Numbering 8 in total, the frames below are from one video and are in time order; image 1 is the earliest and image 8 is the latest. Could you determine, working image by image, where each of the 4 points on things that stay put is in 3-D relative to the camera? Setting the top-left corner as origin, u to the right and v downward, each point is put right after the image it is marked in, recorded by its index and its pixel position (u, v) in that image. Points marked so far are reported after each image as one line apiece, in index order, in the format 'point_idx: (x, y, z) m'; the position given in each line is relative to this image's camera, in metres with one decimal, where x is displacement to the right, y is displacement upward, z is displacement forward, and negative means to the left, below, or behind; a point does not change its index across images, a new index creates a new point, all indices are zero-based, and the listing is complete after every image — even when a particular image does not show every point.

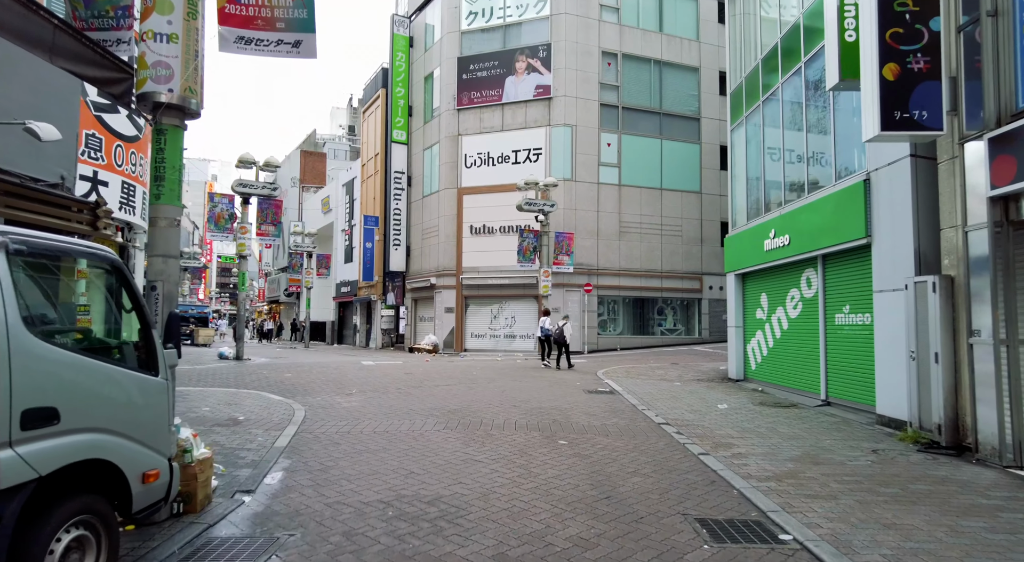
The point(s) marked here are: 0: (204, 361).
0: (-10.2, -2.7, +19.7) m
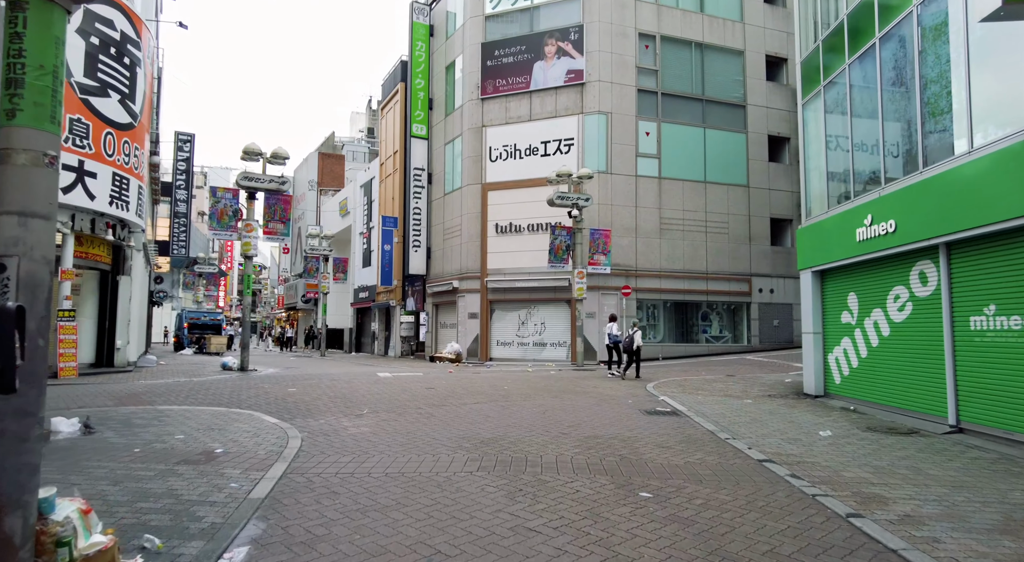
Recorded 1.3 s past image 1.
0: (-9.2, -2.7, +17.8) m
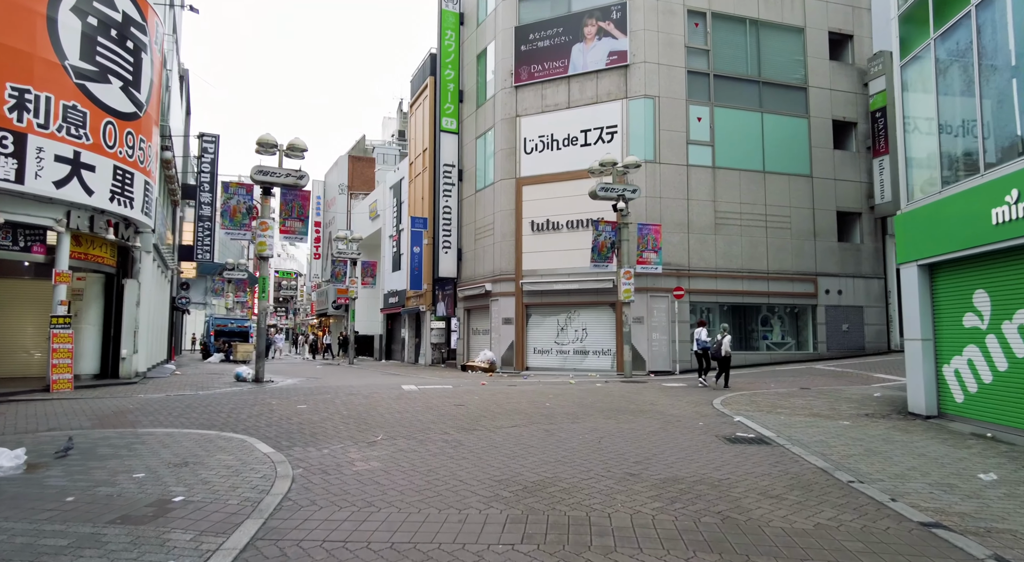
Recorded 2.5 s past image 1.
0: (-8.1, -2.8, +16.3) m
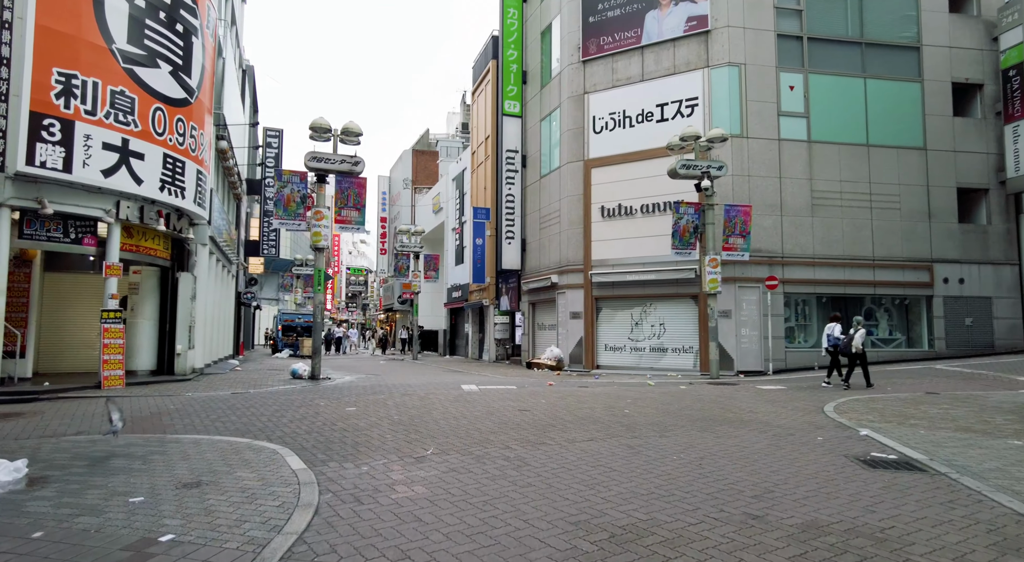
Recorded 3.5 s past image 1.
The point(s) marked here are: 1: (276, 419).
0: (-6.3, -2.6, +15.6) m
1: (-3.8, -2.2, +9.7) m
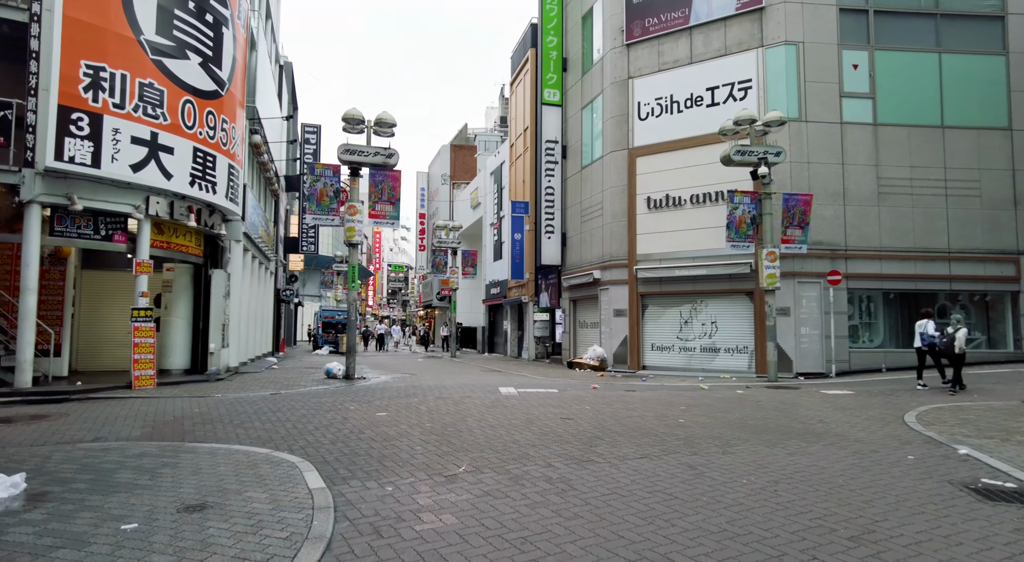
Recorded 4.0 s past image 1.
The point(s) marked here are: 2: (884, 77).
0: (-5.3, -2.6, +15.1) m
1: (-3.2, -2.2, +9.1) m
2: (+11.0, +6.0, +17.7) m
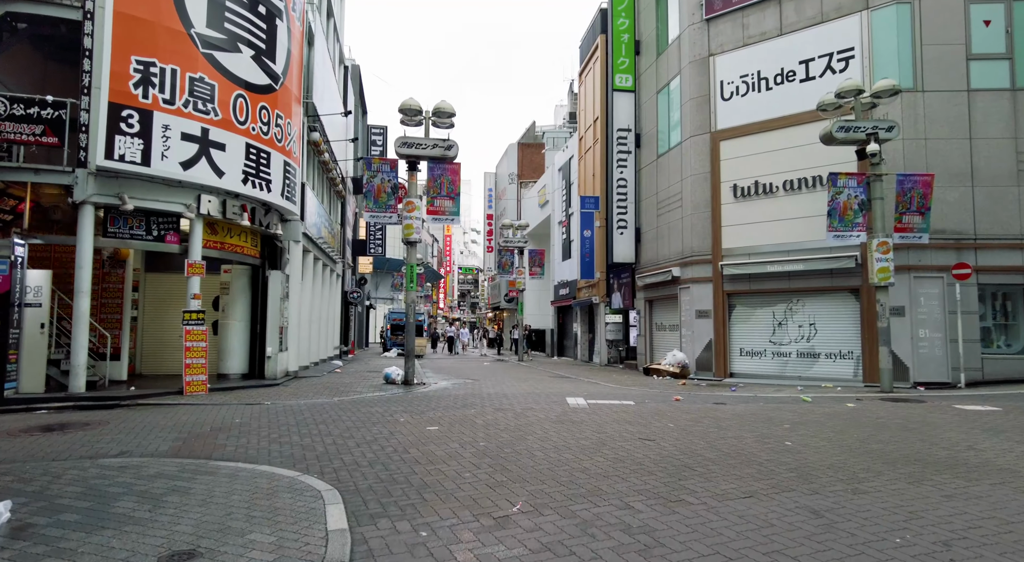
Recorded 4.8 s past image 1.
0: (-3.7, -2.6, +14.3) m
1: (-2.3, -2.2, +8.1) m
2: (+12.7, +6.2, +15.0) m
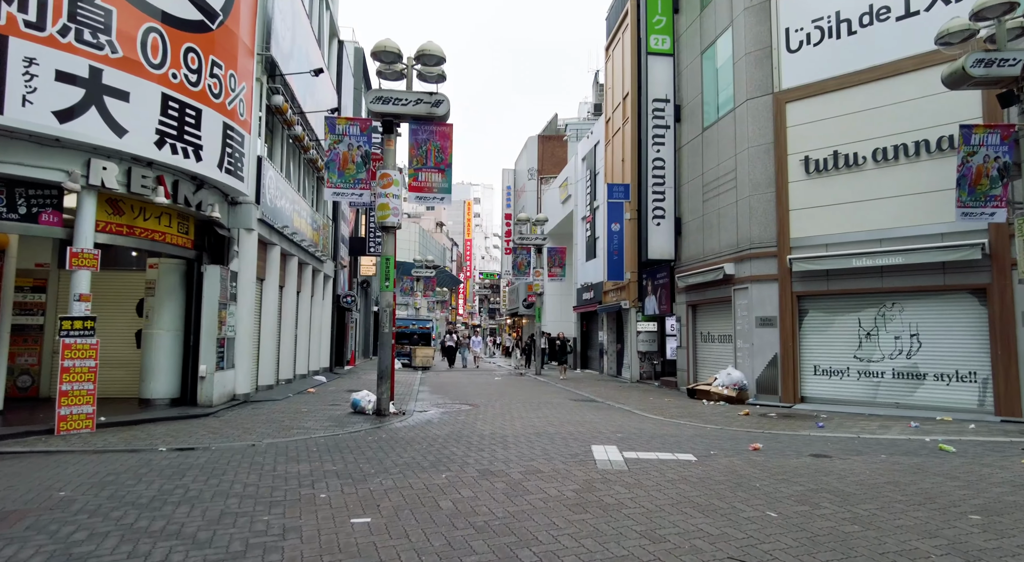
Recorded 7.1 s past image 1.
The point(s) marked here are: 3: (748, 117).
0: (-3.6, -2.5, +10.8) m
1: (-2.4, -2.0, +4.5) m
2: (+12.8, +6.2, +10.8) m
3: (+5.9, +4.2, +15.1) m
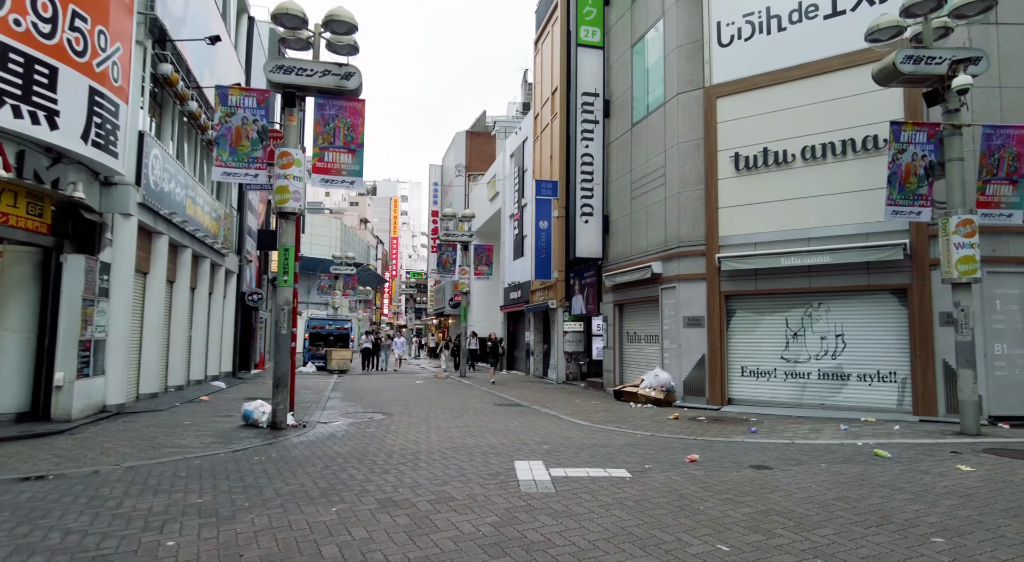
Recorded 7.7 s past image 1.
0: (-4.9, -2.4, +9.2) m
1: (-3.0, -1.9, +3.2) m
2: (+11.4, +6.2, +11.3) m
3: (+4.1, +4.2, +14.7) m
